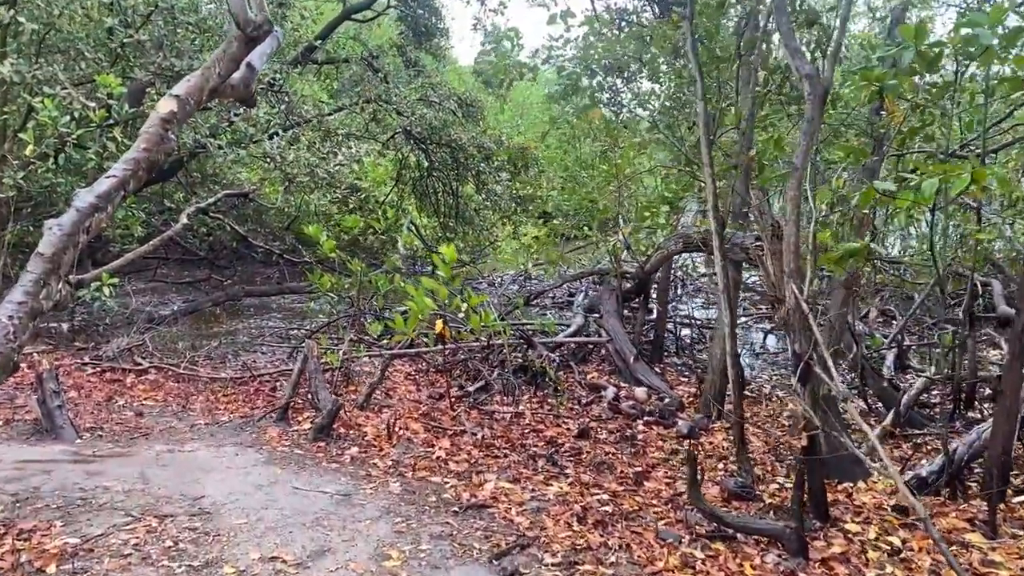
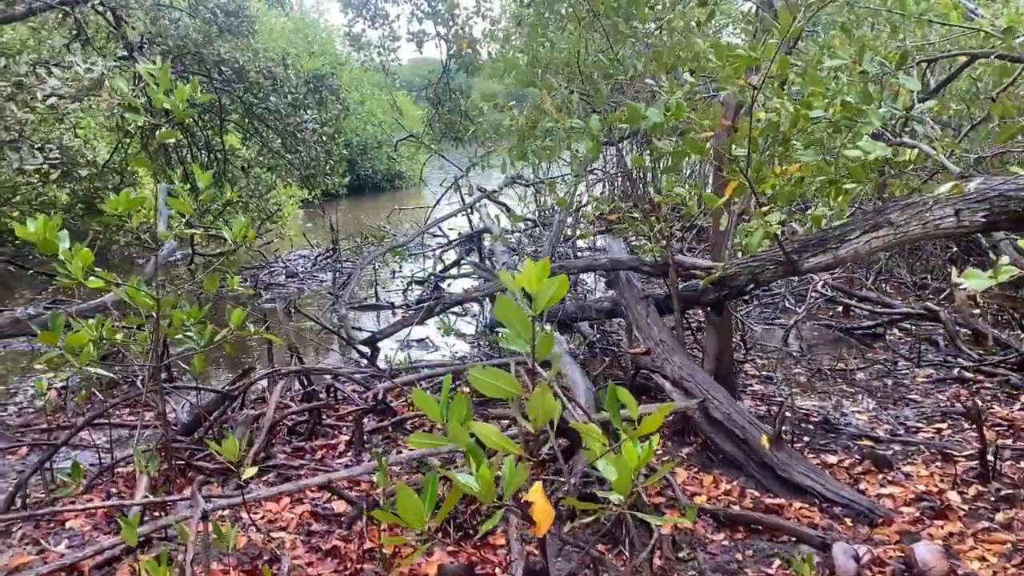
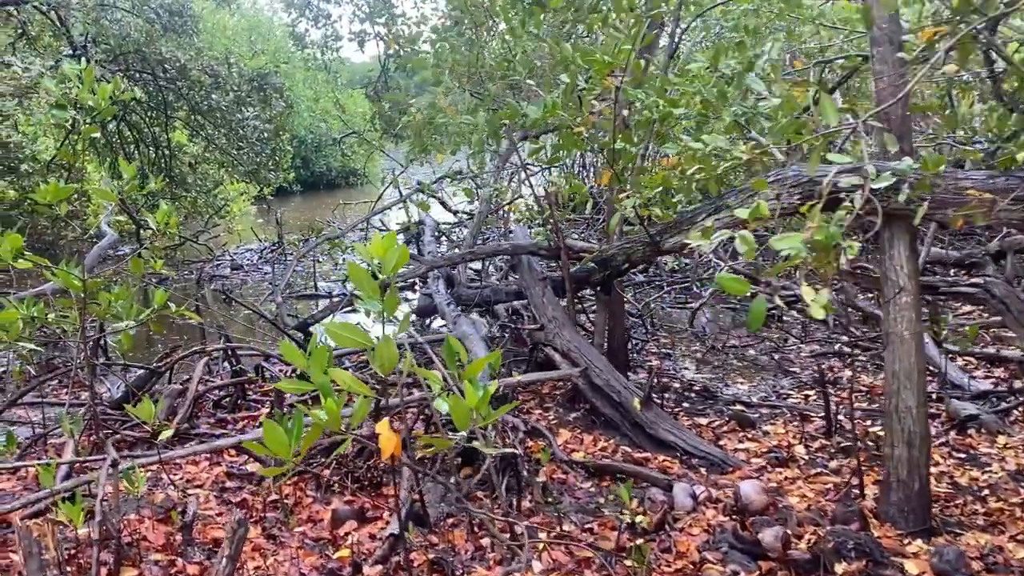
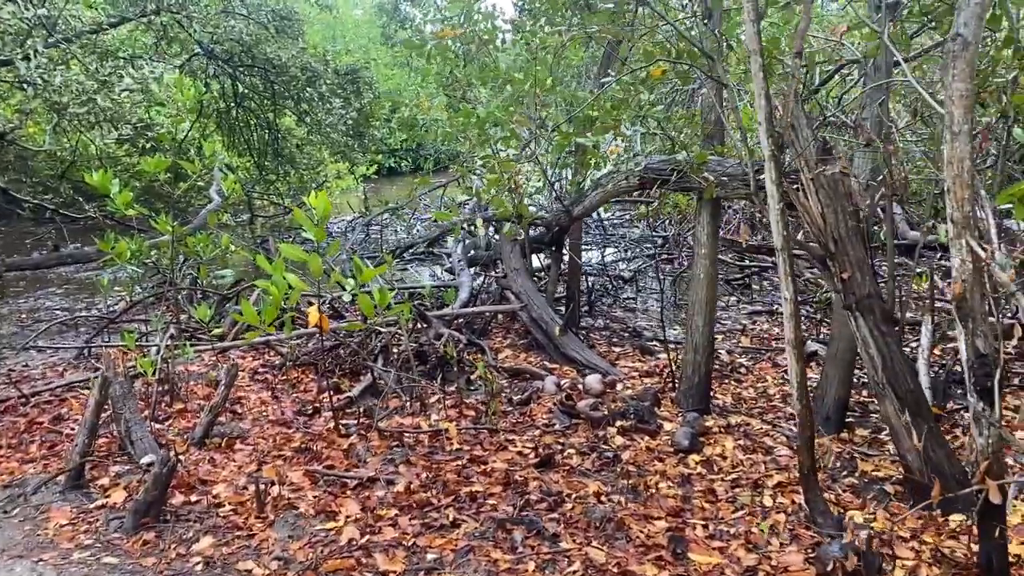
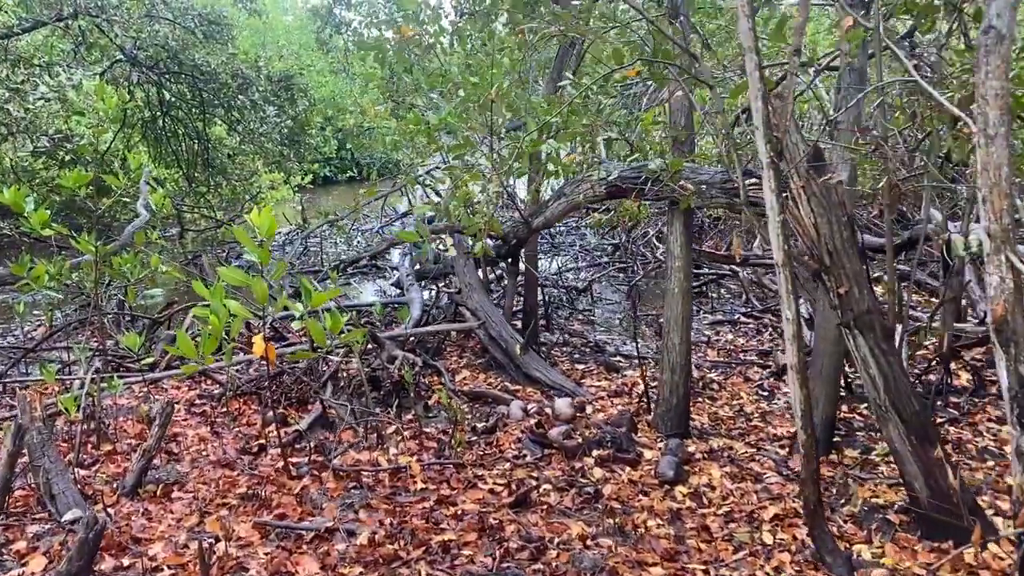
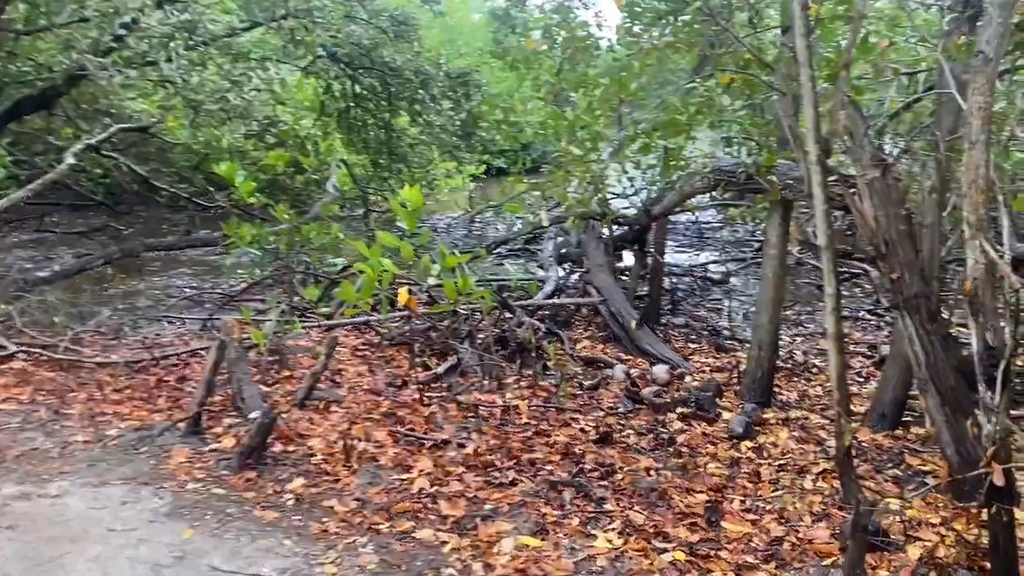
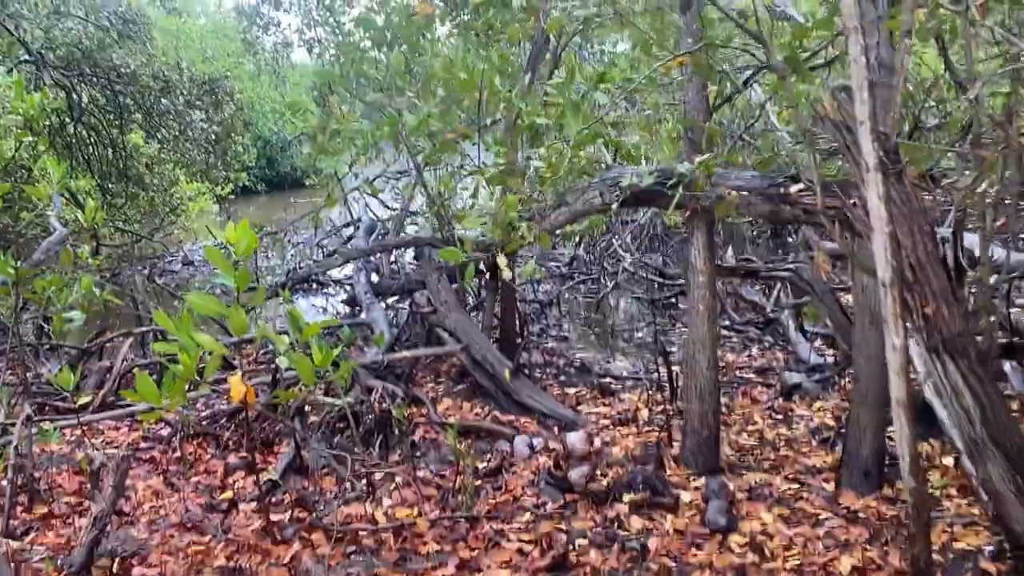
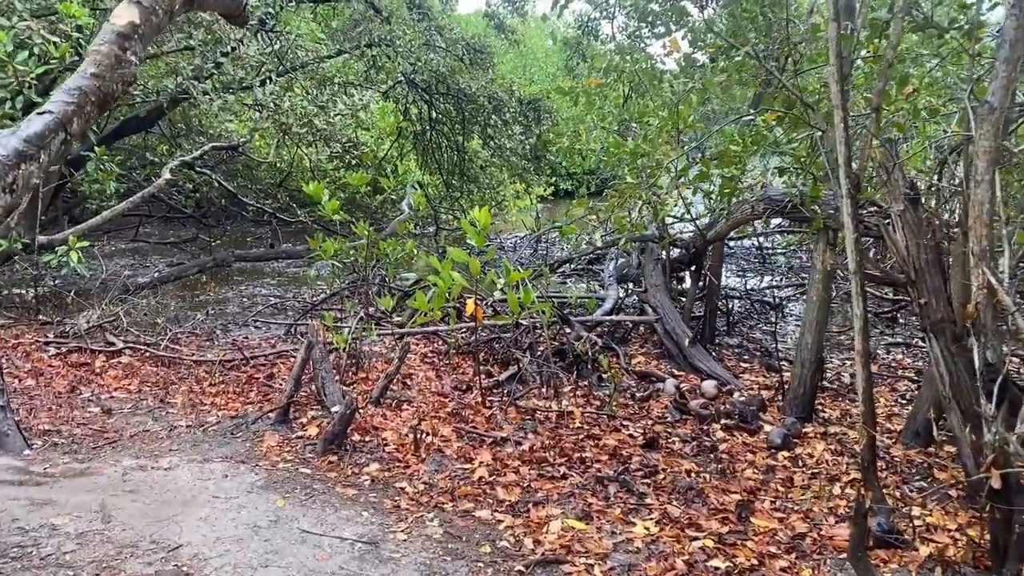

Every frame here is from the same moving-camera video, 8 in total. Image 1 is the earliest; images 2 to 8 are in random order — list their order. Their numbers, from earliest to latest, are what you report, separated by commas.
8, 6, 4, 5, 7, 3, 2
